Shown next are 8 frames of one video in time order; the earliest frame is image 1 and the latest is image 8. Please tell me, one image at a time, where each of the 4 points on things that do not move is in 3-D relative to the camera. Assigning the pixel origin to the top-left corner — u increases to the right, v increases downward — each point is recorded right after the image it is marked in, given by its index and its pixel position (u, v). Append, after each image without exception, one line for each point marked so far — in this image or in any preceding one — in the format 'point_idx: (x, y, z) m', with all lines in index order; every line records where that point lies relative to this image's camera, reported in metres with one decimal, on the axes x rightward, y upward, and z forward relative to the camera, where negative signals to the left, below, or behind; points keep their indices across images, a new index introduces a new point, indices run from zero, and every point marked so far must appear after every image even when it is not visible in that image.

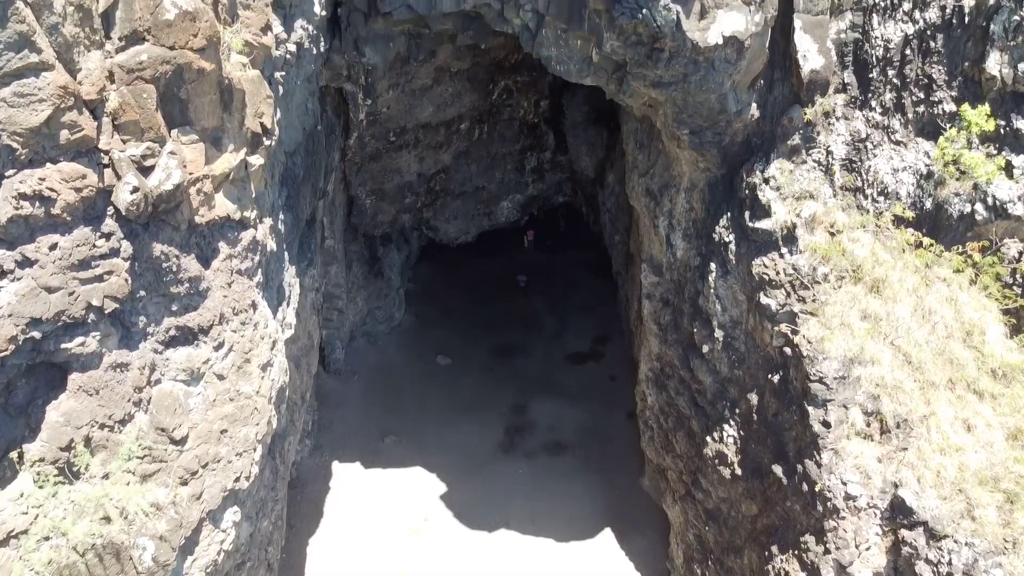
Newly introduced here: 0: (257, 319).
0: (-1.5, -0.2, +4.8) m
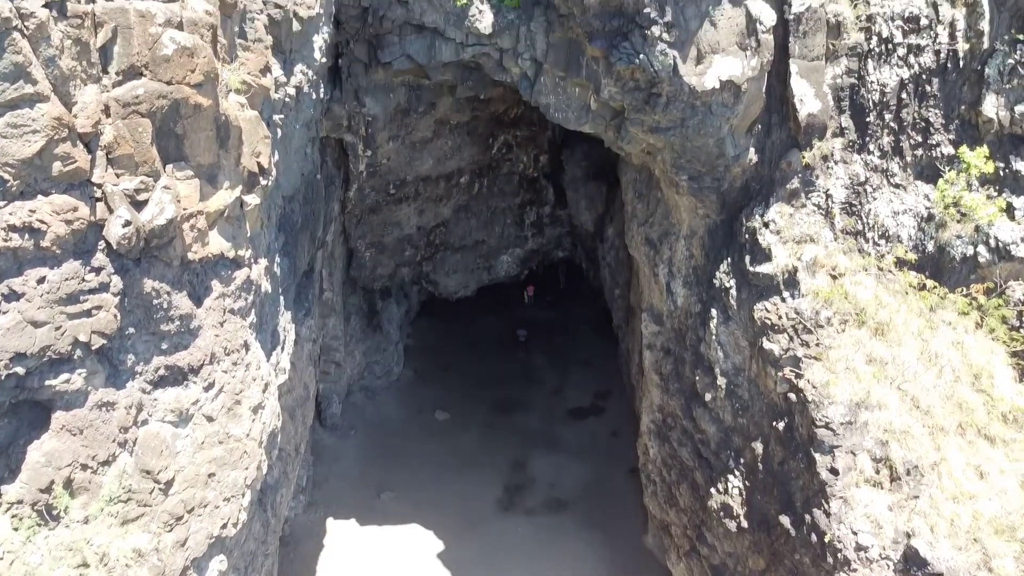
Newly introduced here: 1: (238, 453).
0: (-1.5, -0.4, +4.7) m
1: (-1.5, -0.9, +4.5) m
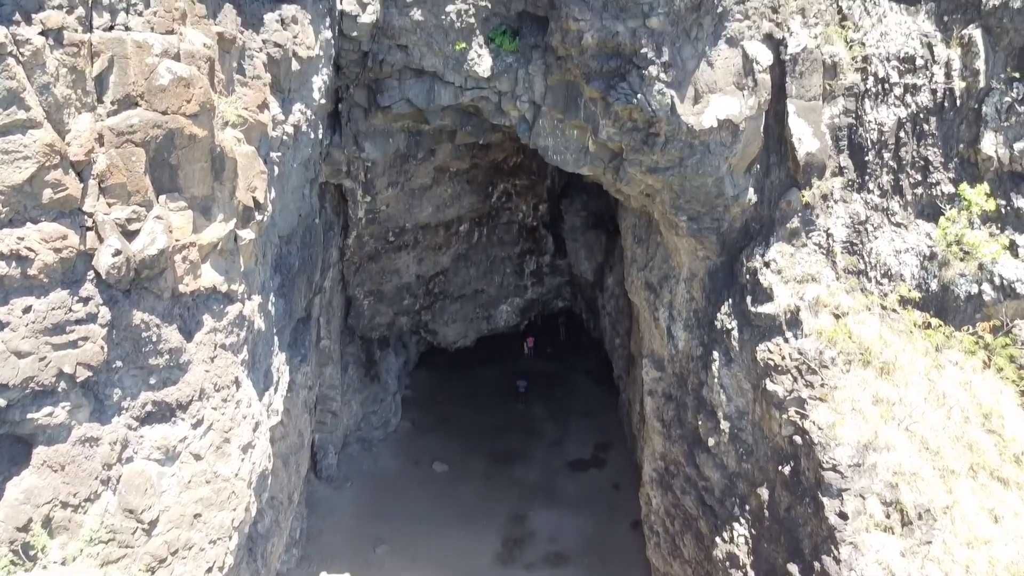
0: (-1.5, -0.6, +4.6) m
1: (-1.5, -1.1, +4.4) m
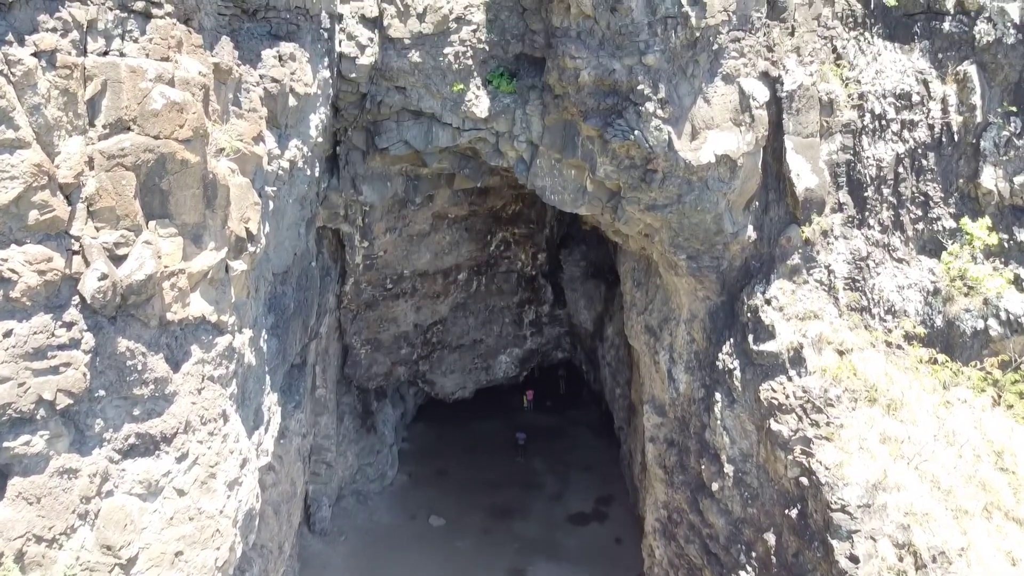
0: (-1.5, -0.8, +4.5) m
1: (-1.5, -1.2, +4.2) m
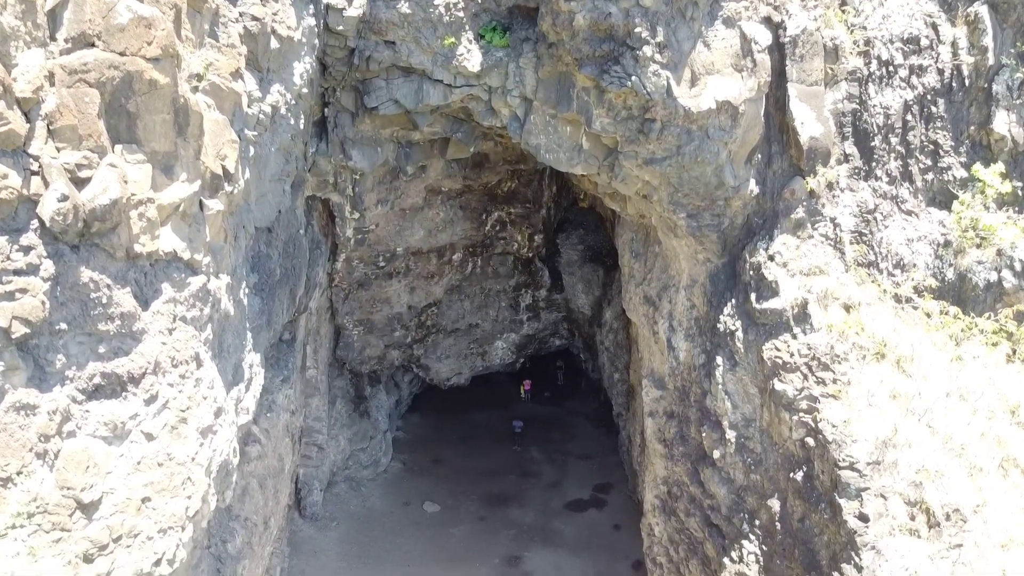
0: (-1.6, -0.5, +4.2) m
1: (-1.6, -0.9, +4.0) m
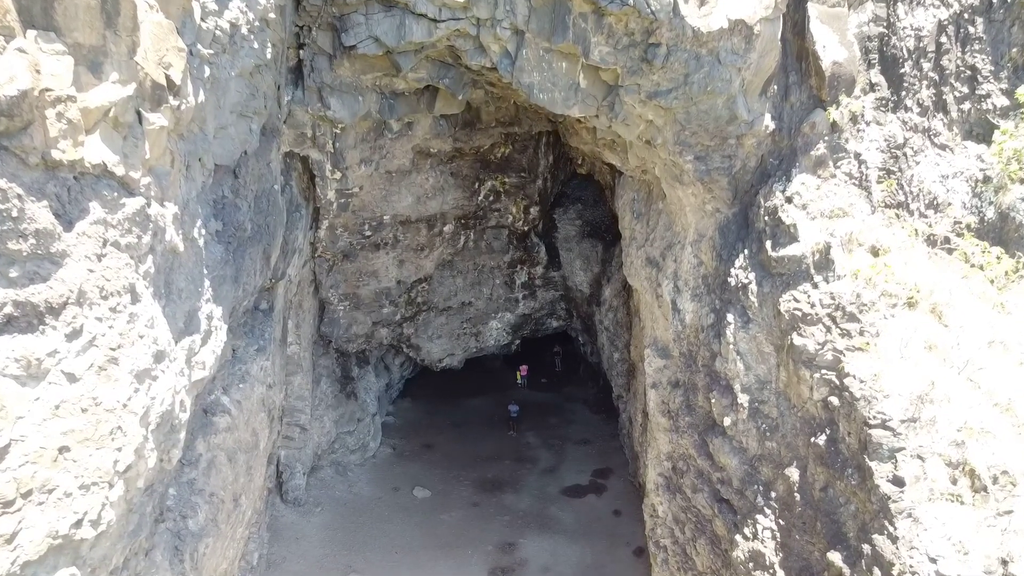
0: (-1.7, -0.1, +3.7) m
1: (-1.7, -0.6, +3.4) m
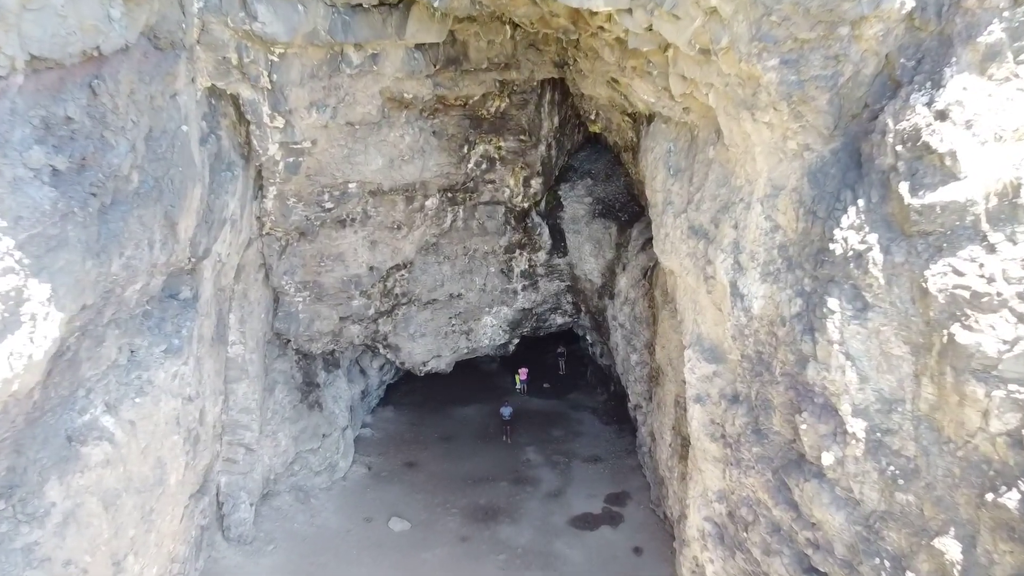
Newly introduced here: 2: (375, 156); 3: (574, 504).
0: (-1.7, 0.0, +1.8) m
1: (-1.7, -0.4, +1.5) m
2: (-1.2, +1.2, +7.7) m
3: (+0.7, -2.4, +9.3) m
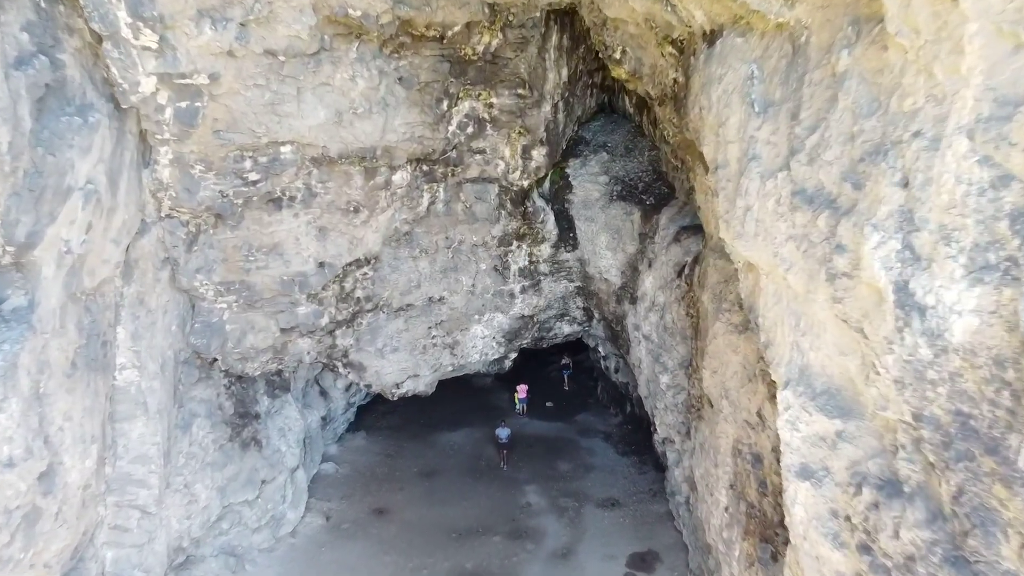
0: (-1.7, 0.0, -0.3) m
1: (-1.7, -0.5, -0.6) m
2: (-1.3, +1.2, +5.6) m
3: (+0.7, -2.4, +7.2) m
